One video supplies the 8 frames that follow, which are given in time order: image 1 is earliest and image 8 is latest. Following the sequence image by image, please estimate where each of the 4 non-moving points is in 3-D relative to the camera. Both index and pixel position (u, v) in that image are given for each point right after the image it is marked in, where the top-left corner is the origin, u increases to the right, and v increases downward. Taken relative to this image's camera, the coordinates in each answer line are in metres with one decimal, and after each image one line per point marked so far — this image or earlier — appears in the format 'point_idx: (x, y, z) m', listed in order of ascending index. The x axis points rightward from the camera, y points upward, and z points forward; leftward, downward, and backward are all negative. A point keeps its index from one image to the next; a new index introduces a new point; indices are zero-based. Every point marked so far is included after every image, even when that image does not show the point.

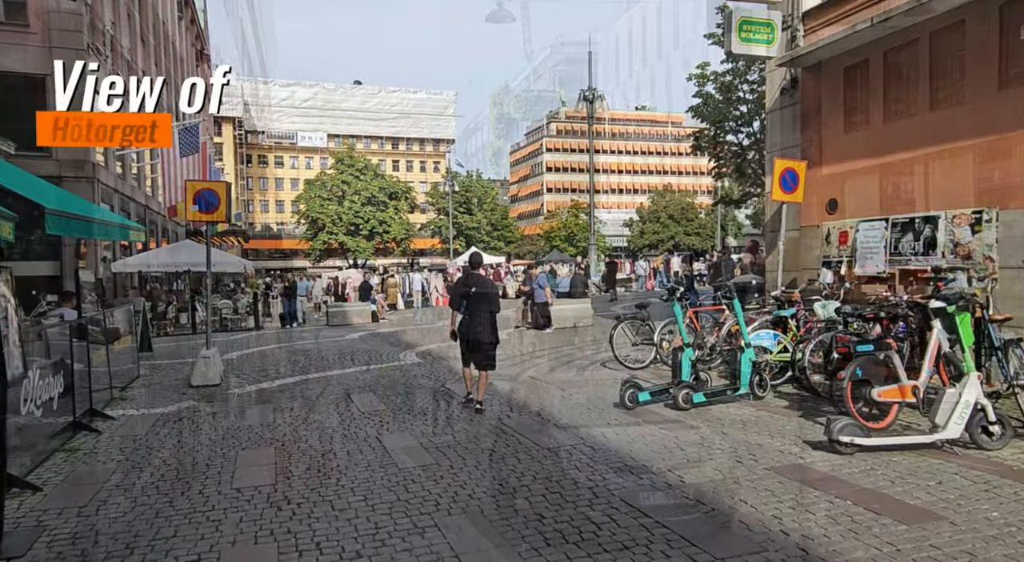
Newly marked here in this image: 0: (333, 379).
0: (-2.8, -1.6, +10.6) m
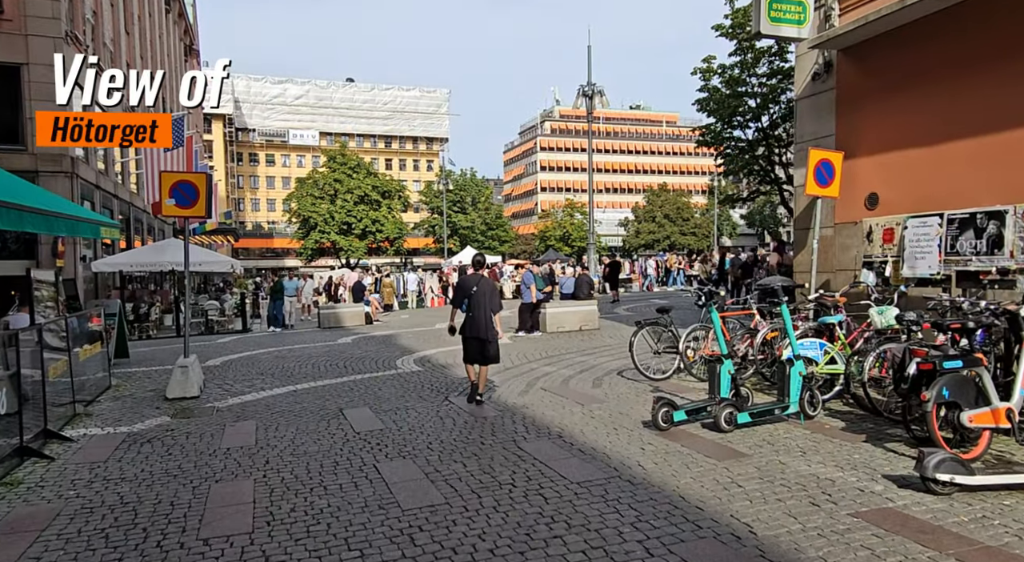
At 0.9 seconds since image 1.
0: (-2.7, -1.6, +9.7) m
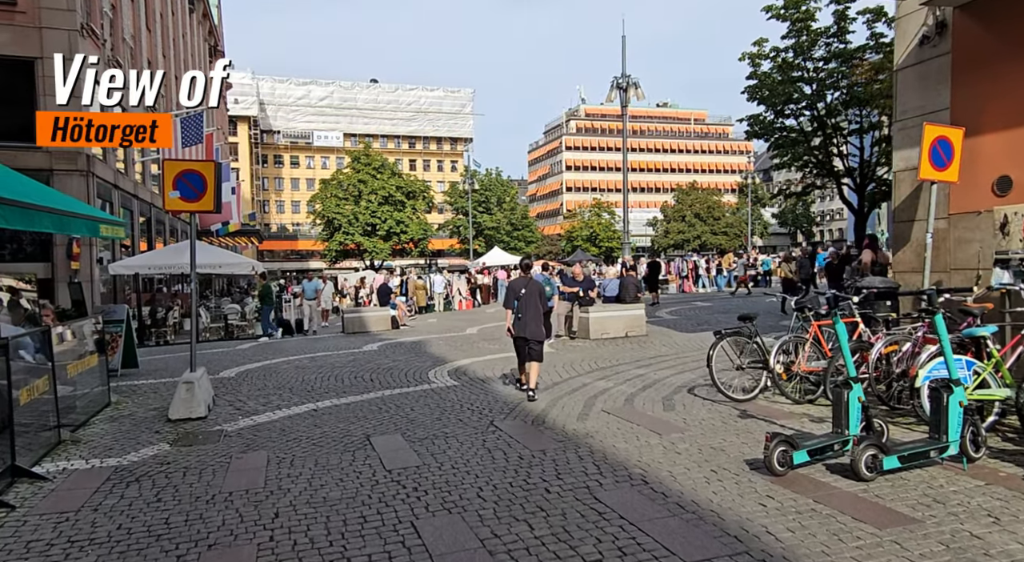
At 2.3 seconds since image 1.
0: (-2.0, -1.6, +8.4) m
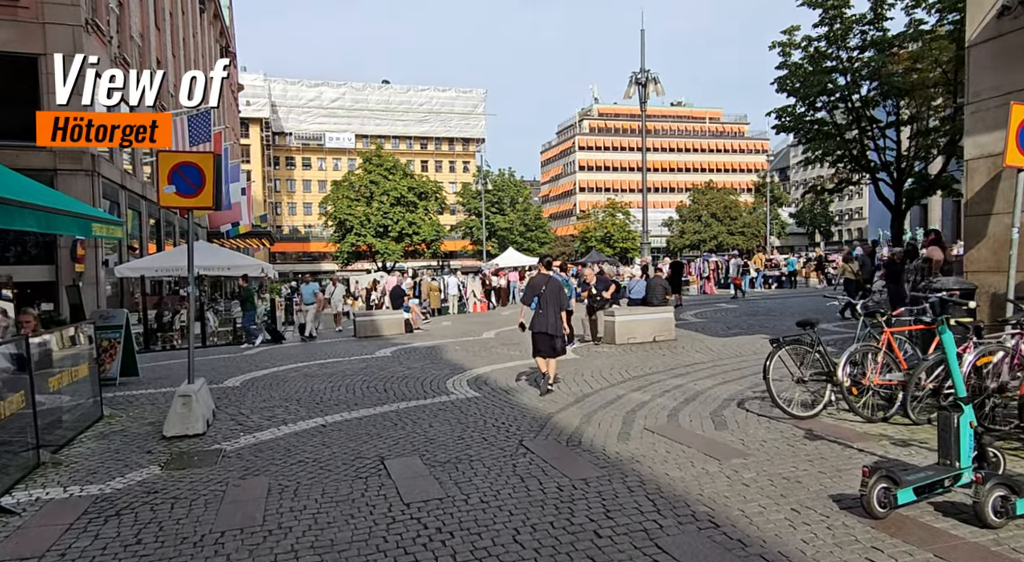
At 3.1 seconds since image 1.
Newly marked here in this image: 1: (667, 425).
0: (-1.7, -1.6, +7.6) m
1: (+1.6, -1.5, +6.8) m
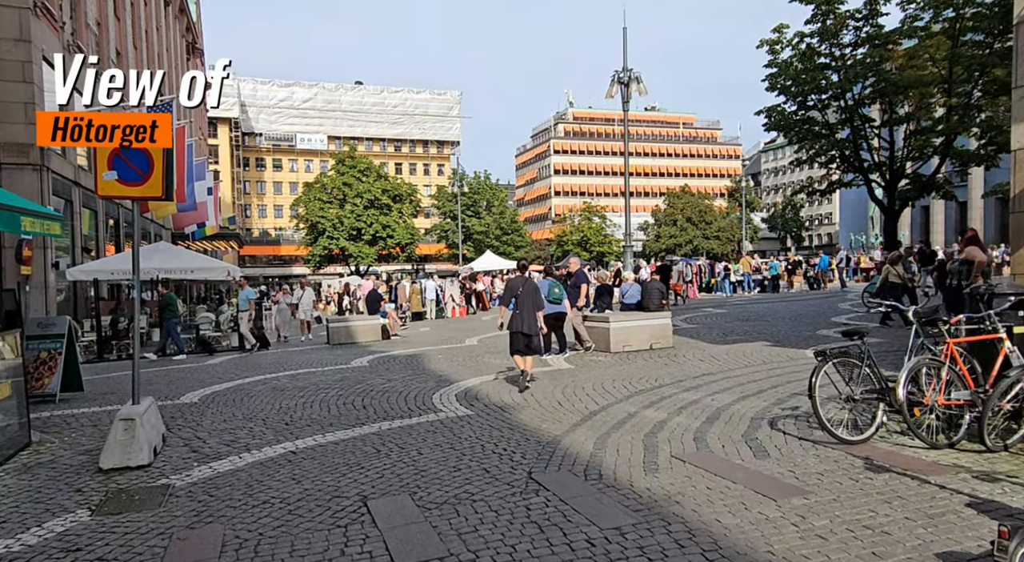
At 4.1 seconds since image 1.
0: (-1.7, -1.7, +6.6) m
1: (+1.6, -1.5, +5.8) m
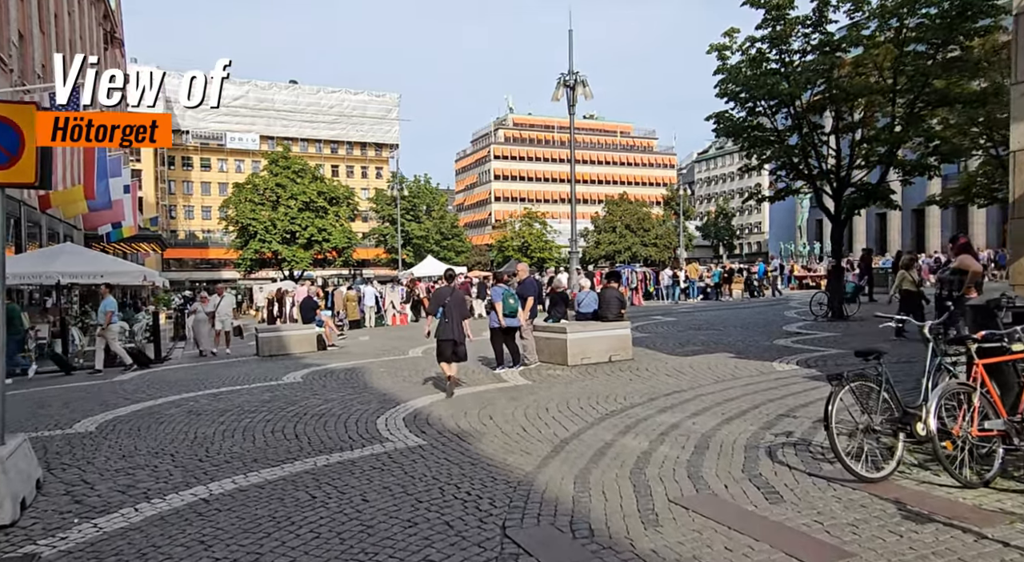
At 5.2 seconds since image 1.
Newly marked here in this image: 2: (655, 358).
0: (-2.0, -1.8, +5.4) m
1: (+1.4, -1.6, +4.9) m
2: (+2.7, -1.4, +12.5) m
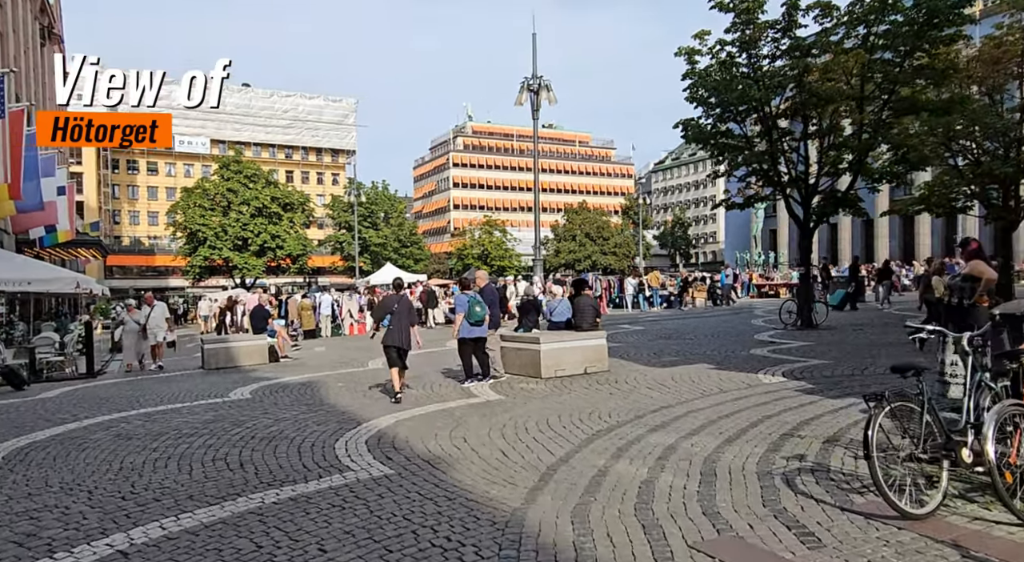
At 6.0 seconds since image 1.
0: (-2.1, -1.8, +4.4) m
1: (+1.3, -1.6, +4.2) m
2: (+2.1, -1.6, +11.9) m
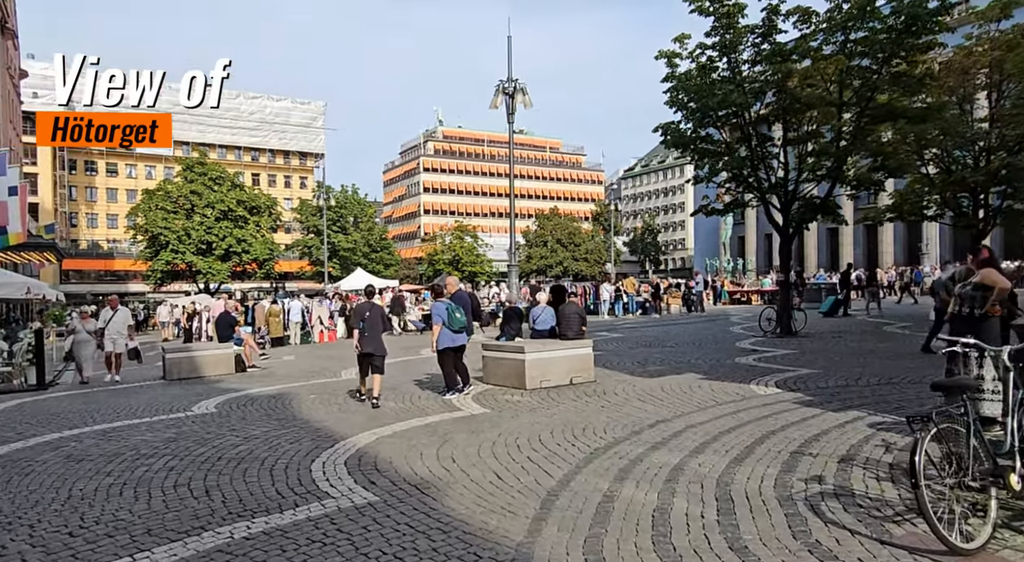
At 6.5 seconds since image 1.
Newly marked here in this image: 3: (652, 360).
0: (-2.0, -1.8, +3.8) m
1: (+1.4, -1.6, +3.7) m
2: (+1.8, -1.7, +11.4) m
3: (+3.0, -1.7, +14.7) m
